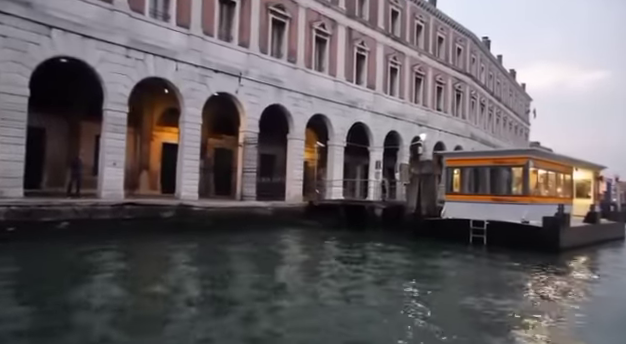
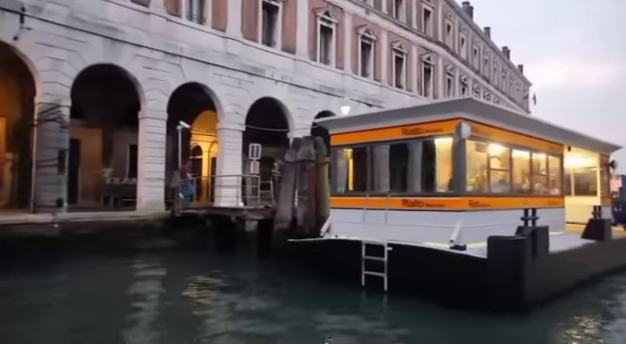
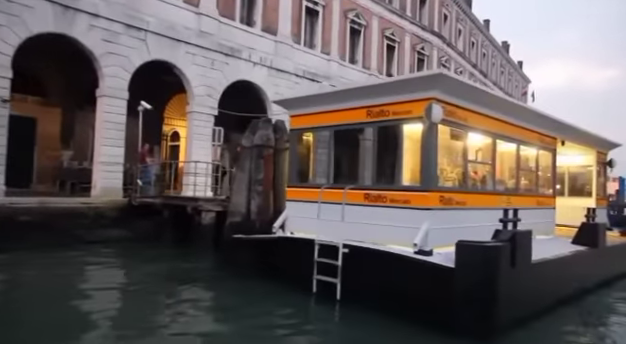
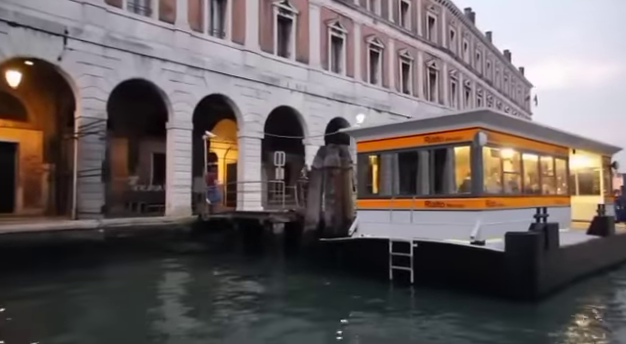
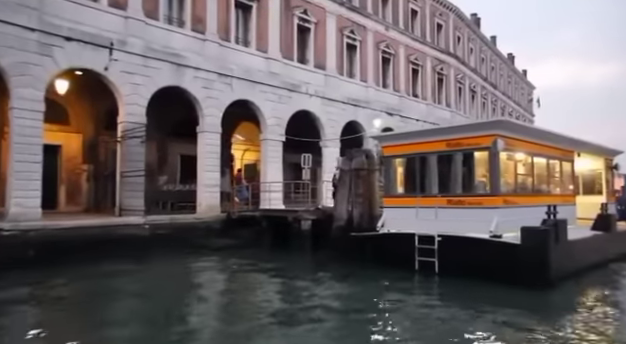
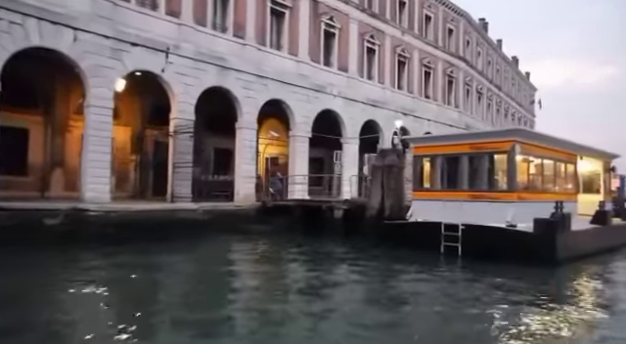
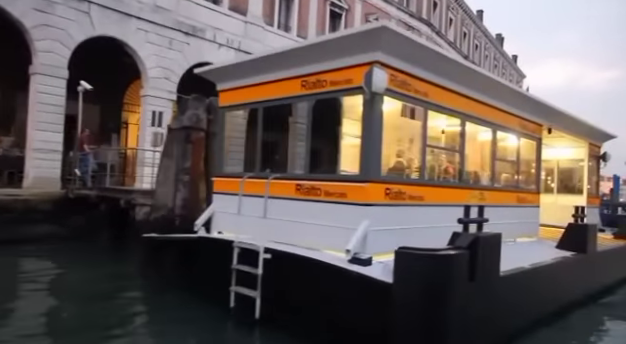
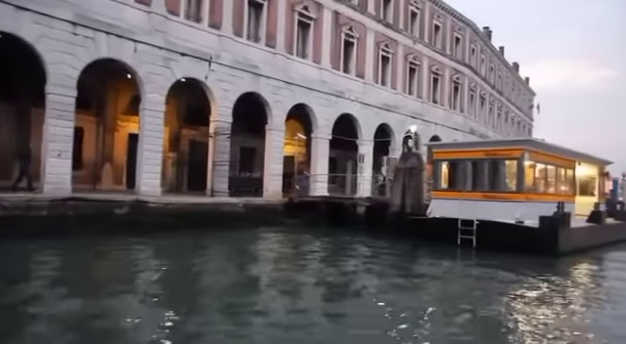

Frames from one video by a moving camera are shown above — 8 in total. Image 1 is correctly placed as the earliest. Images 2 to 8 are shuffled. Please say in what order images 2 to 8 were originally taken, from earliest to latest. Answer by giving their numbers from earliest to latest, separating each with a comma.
8, 6, 5, 4, 2, 3, 7
